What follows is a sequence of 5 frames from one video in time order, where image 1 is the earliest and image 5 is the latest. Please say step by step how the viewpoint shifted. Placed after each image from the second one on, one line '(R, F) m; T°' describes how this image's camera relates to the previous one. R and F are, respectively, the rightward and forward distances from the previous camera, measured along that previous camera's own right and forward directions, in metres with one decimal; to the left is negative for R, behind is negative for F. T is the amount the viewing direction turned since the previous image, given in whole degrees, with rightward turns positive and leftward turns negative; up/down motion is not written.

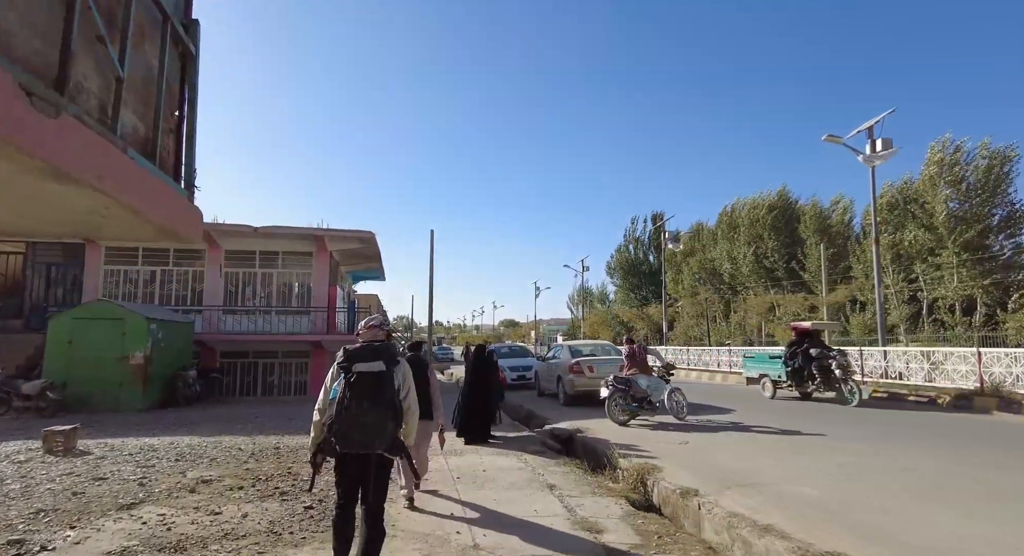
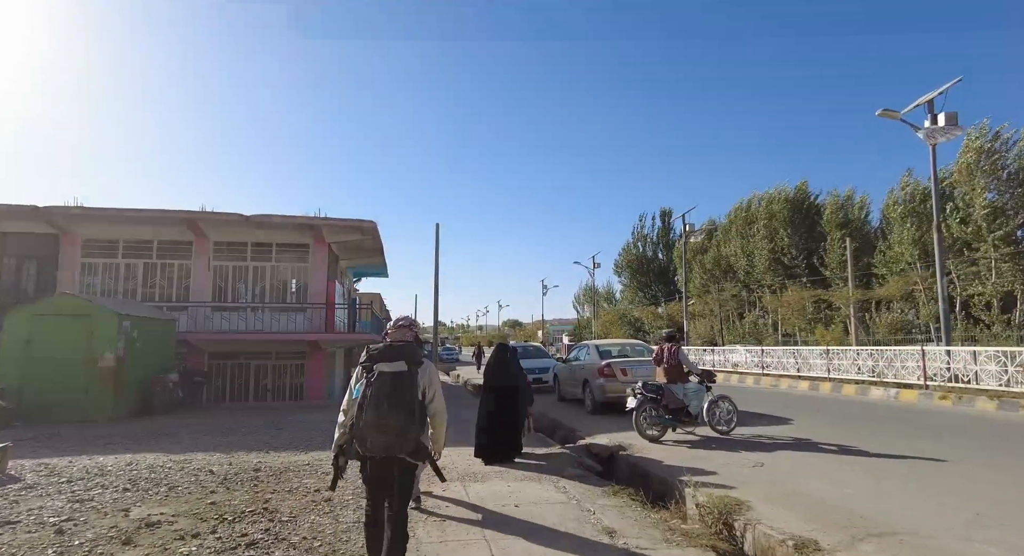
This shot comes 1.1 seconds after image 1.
(-0.3, +1.4) m; 0°
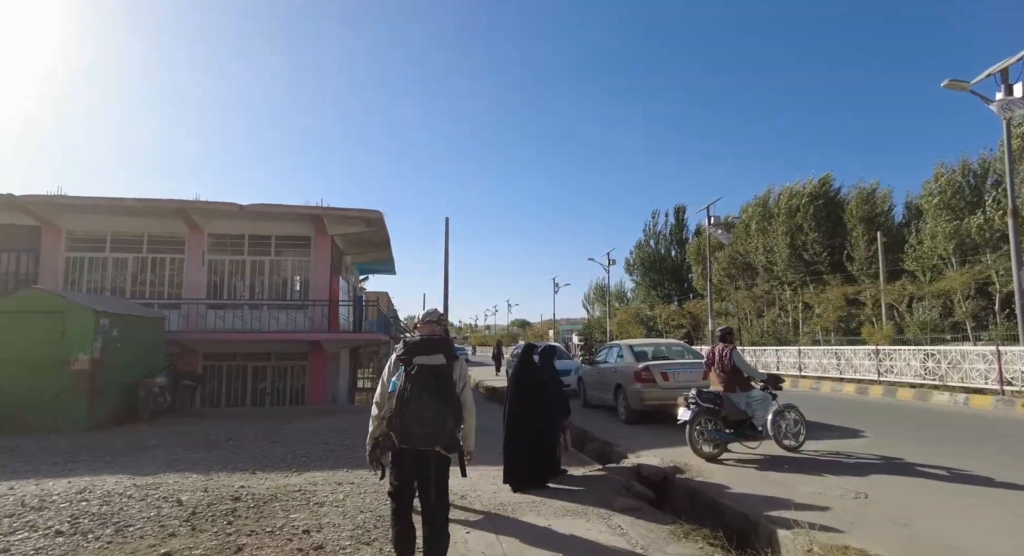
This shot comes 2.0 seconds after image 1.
(-0.3, +1.2) m; -1°
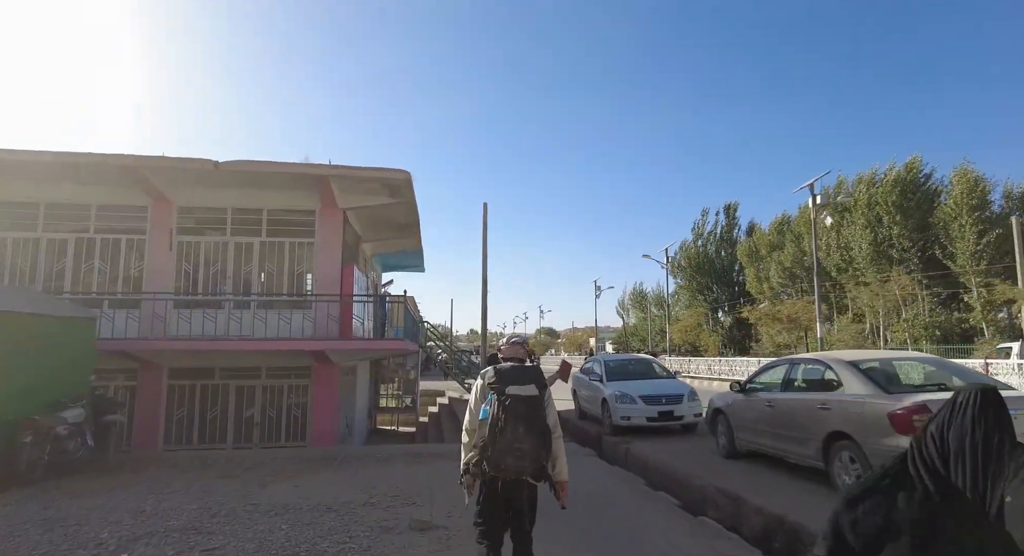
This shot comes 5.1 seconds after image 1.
(-1.1, +4.0) m; -3°
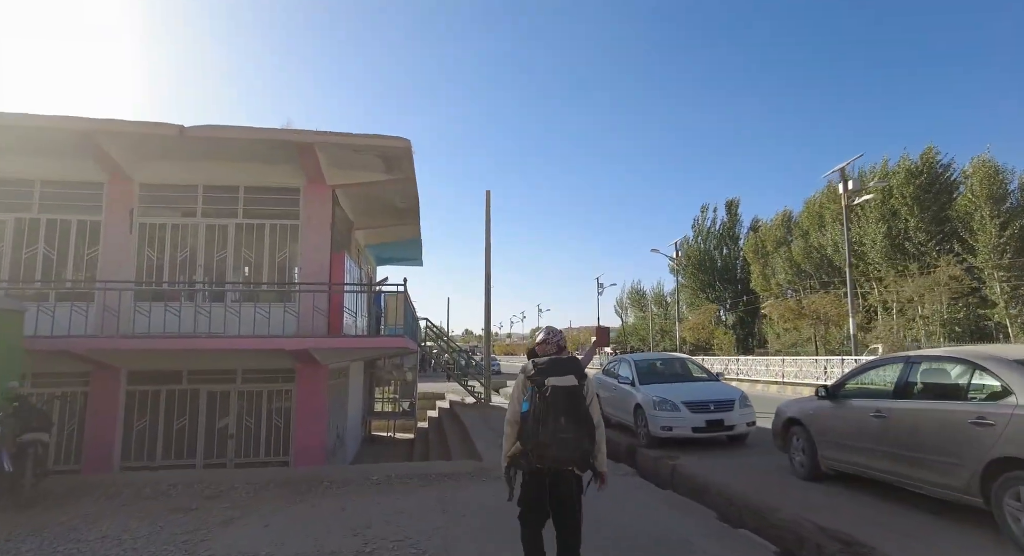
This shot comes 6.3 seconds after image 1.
(-0.4, +1.4) m; +1°
